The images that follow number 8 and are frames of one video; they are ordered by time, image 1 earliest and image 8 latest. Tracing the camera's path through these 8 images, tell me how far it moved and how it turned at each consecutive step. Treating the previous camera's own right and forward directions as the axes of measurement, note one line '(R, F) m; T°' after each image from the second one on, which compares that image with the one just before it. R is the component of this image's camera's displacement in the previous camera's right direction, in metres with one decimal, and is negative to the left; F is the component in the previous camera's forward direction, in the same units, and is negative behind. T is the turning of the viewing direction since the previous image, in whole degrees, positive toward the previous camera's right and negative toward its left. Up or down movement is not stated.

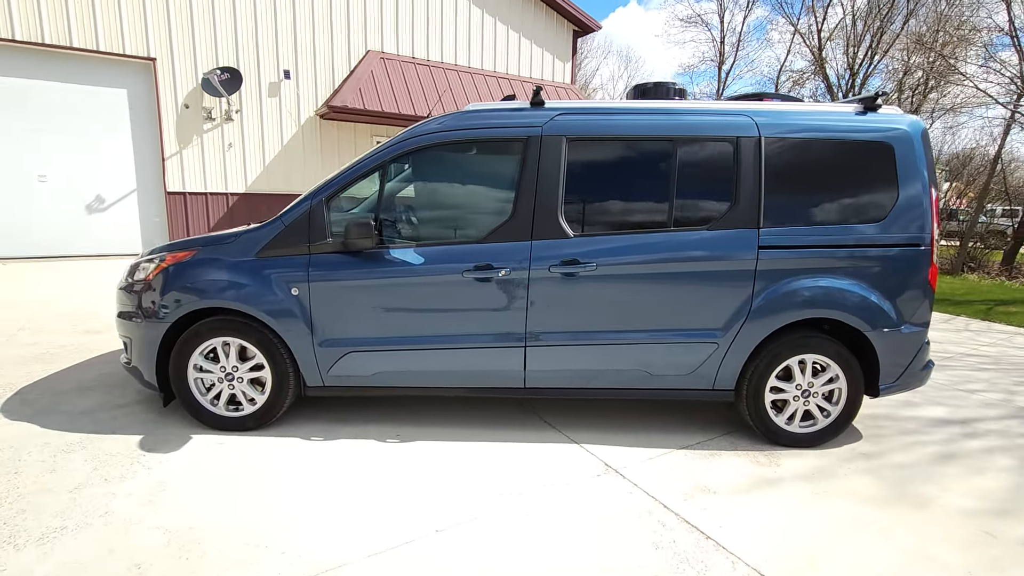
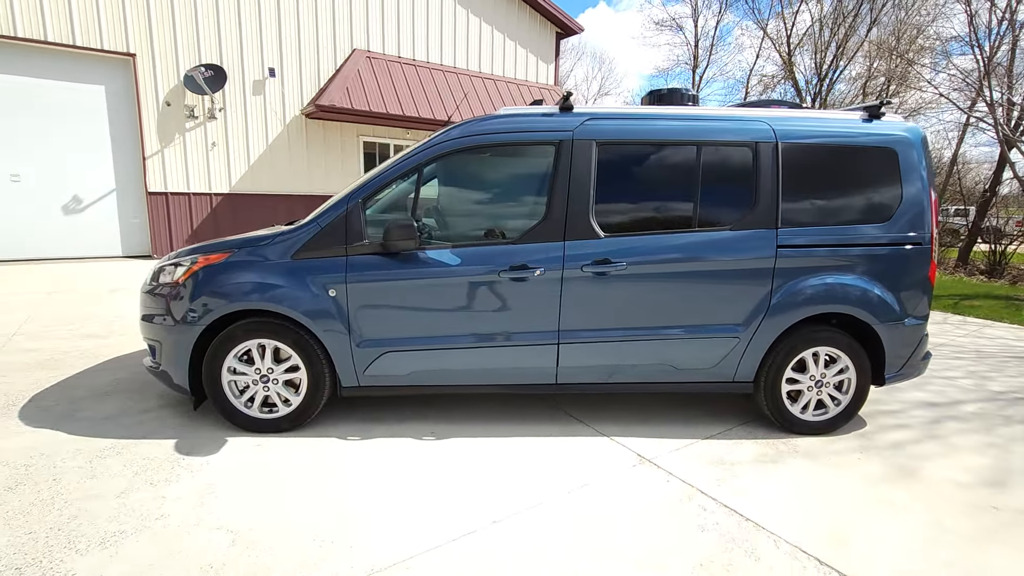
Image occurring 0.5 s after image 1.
(-0.4, -0.1) m; +3°
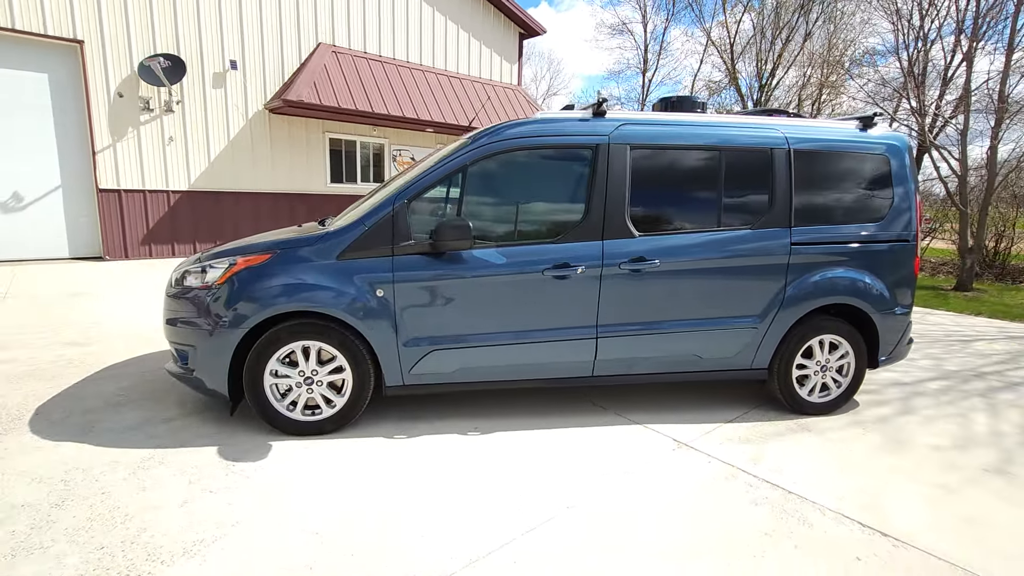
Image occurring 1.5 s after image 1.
(-0.6, -0.1) m; +6°
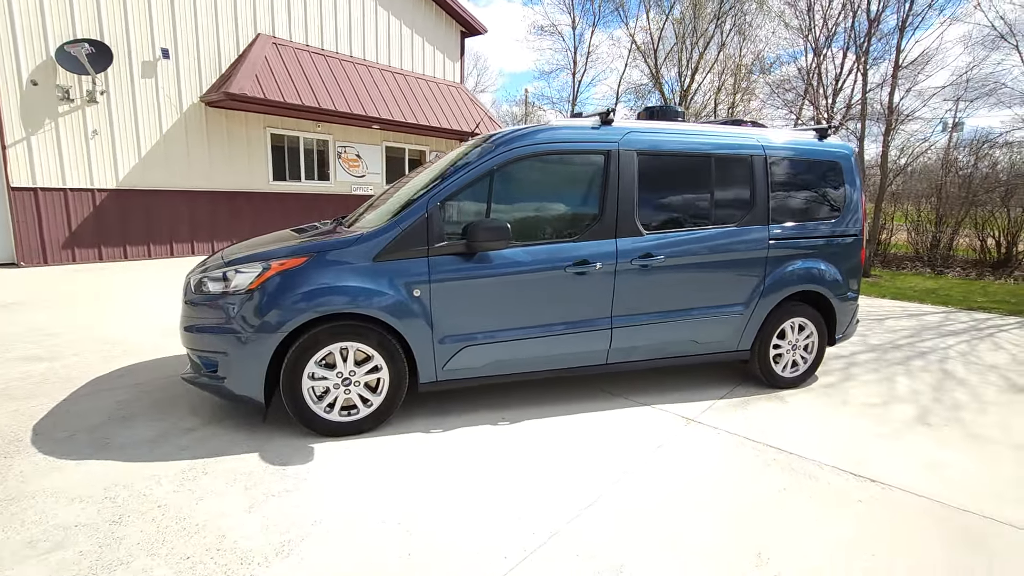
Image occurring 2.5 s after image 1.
(-0.7, -0.2) m; +8°
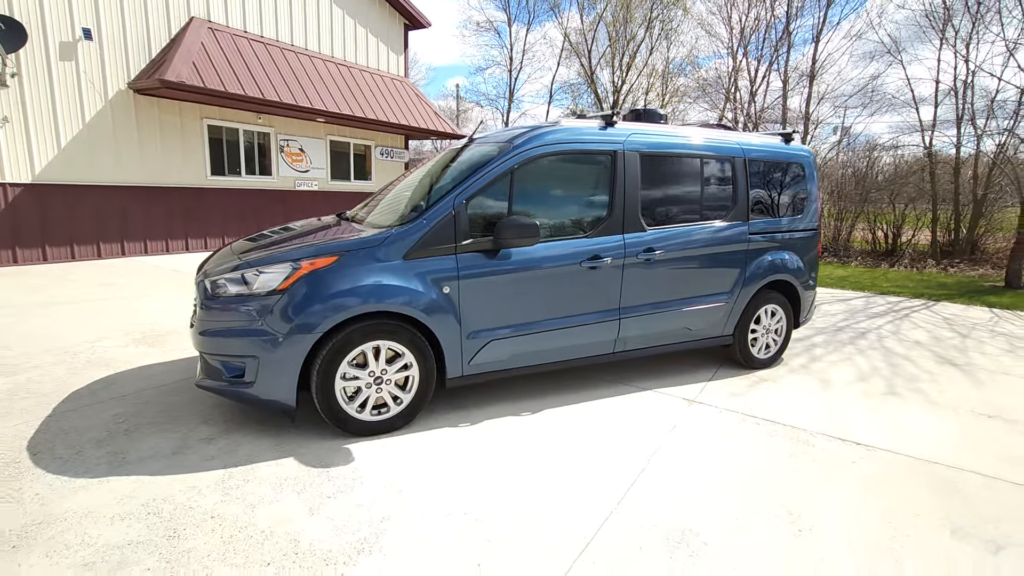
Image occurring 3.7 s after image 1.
(-0.6, -0.1) m; +8°
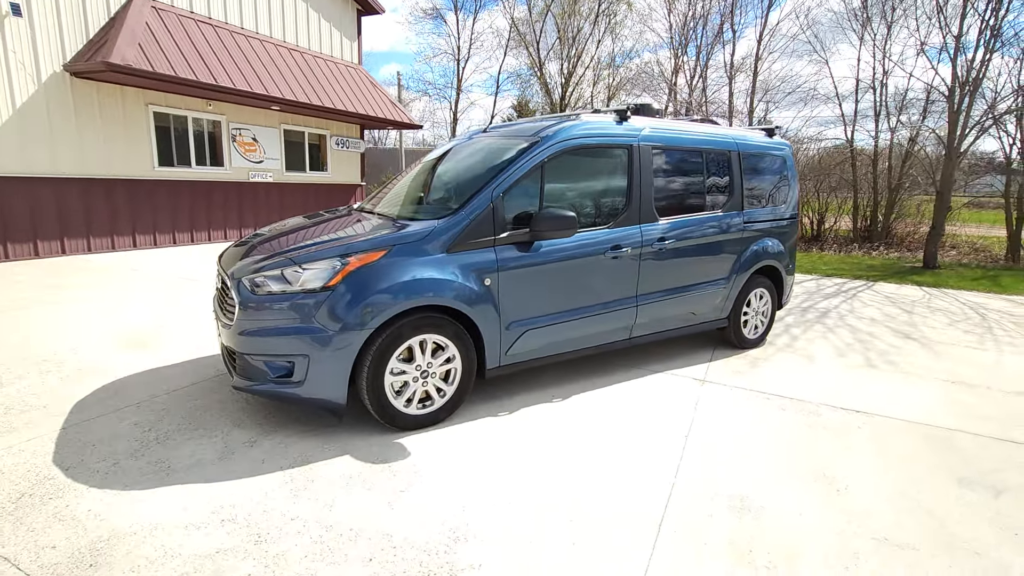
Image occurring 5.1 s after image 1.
(-0.6, 0.0) m; +7°
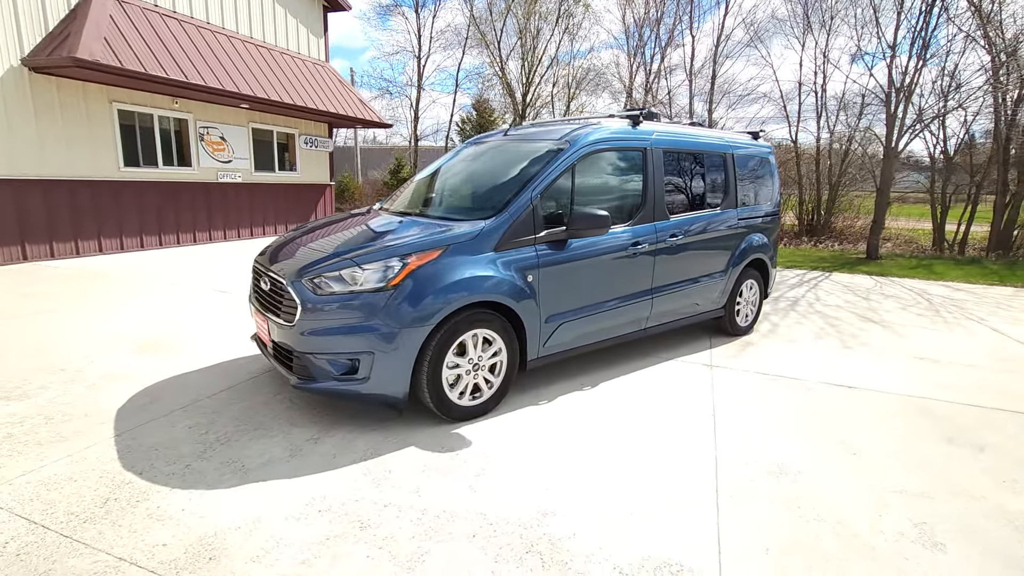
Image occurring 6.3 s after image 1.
(-0.6, -0.2) m; +5°
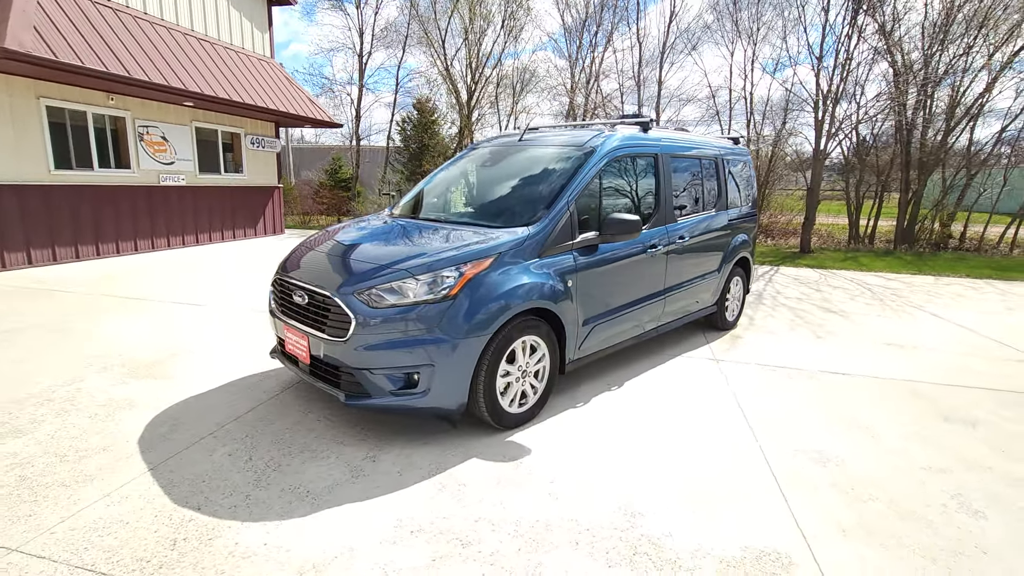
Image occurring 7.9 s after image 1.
(-0.7, 0.0) m; +7°
